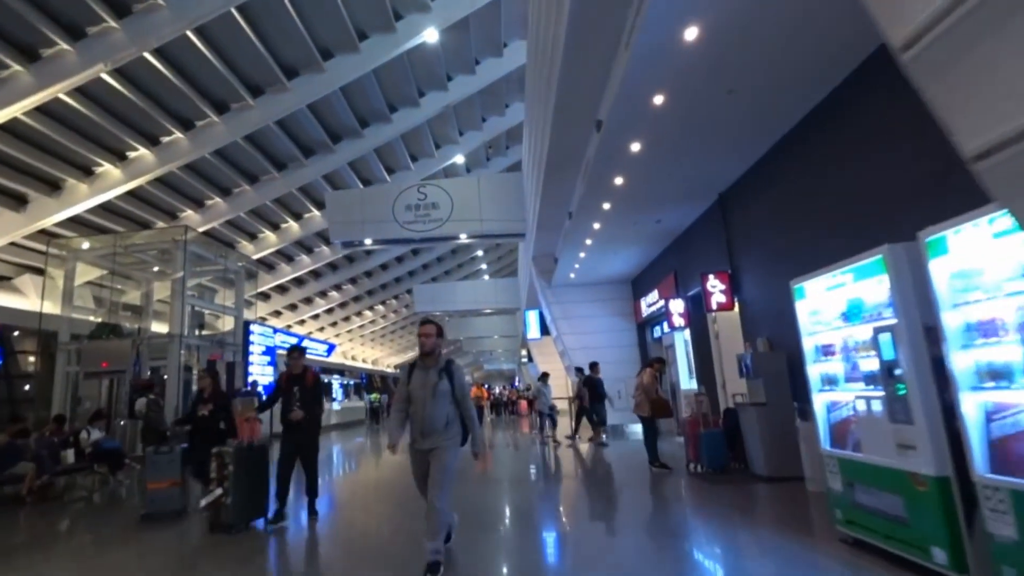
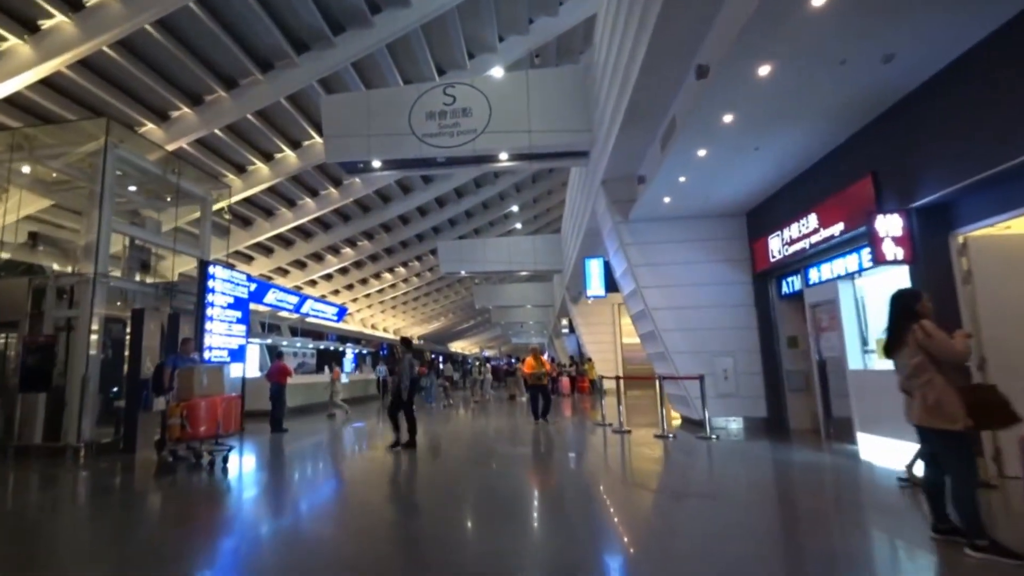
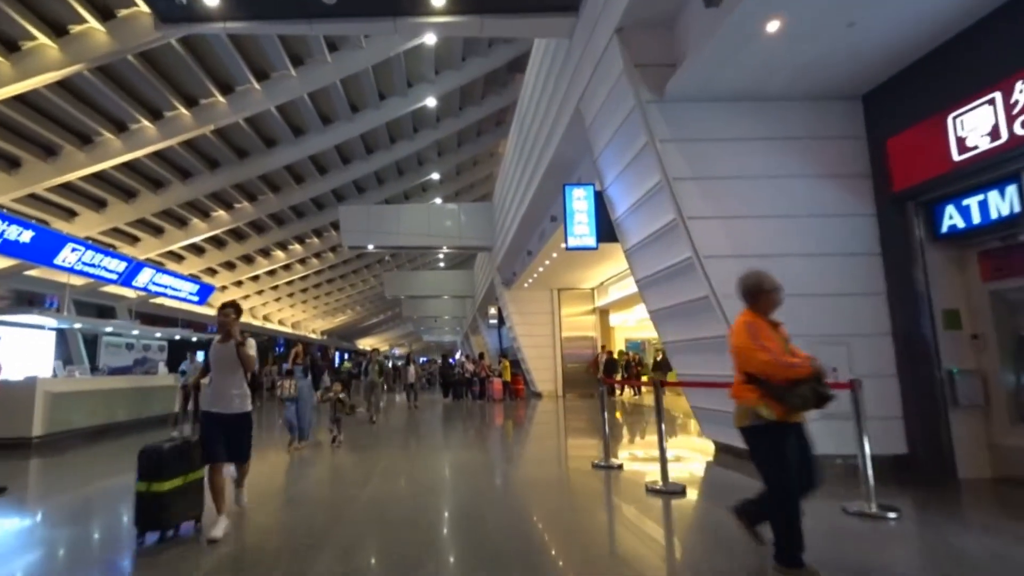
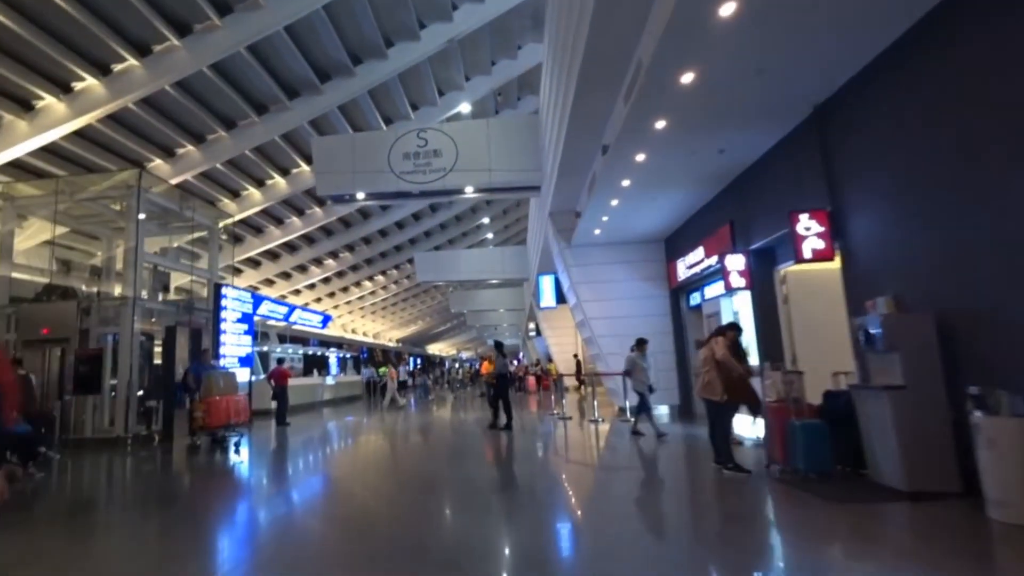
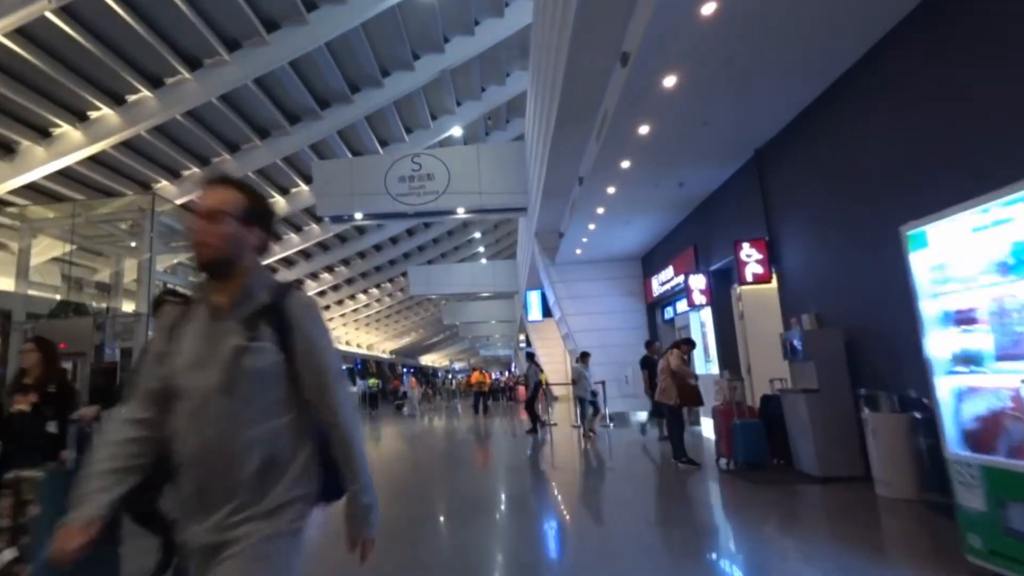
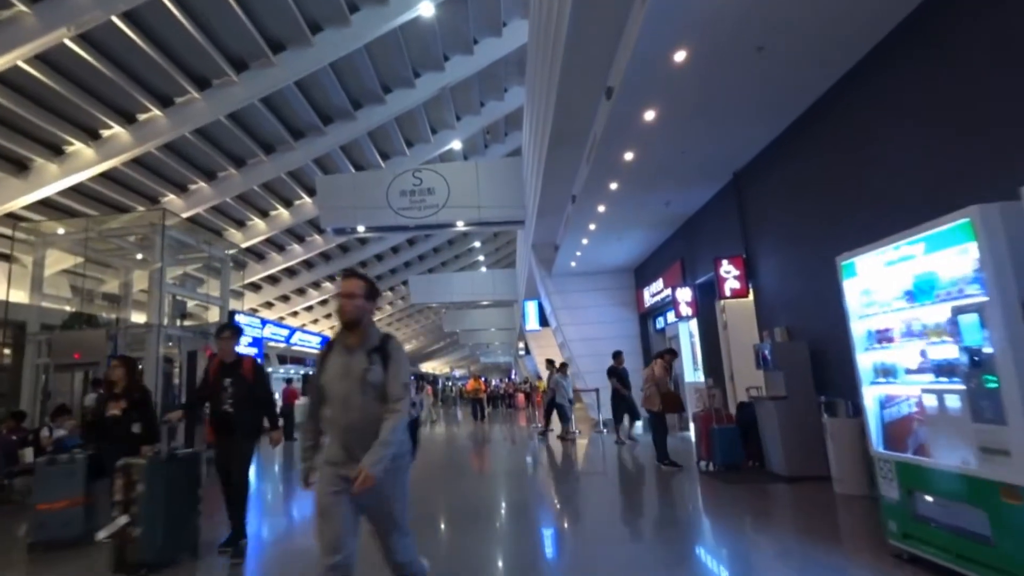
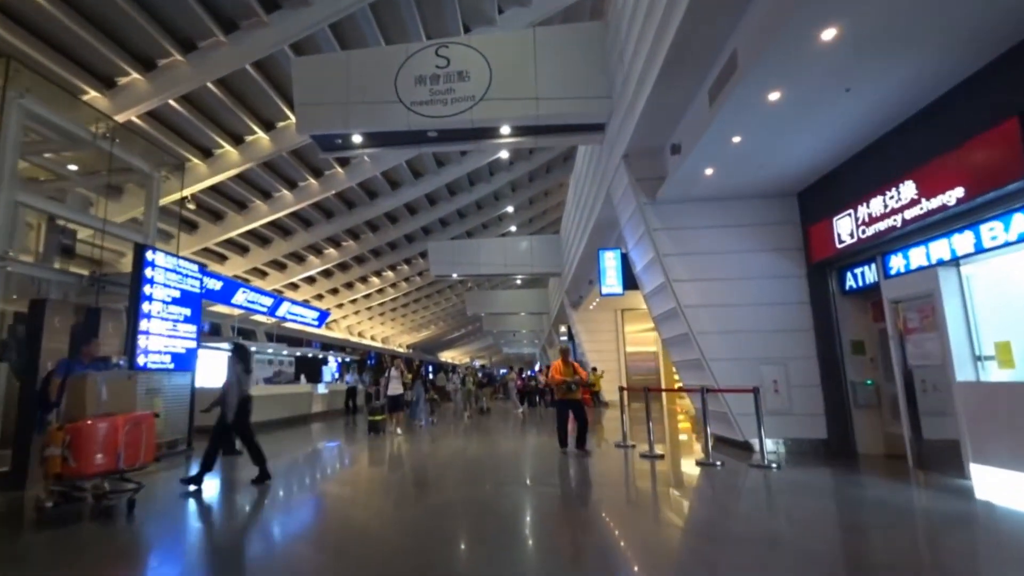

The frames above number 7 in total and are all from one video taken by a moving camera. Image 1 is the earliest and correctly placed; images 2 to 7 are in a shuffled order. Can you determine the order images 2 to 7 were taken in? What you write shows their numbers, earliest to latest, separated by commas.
6, 5, 4, 2, 7, 3
